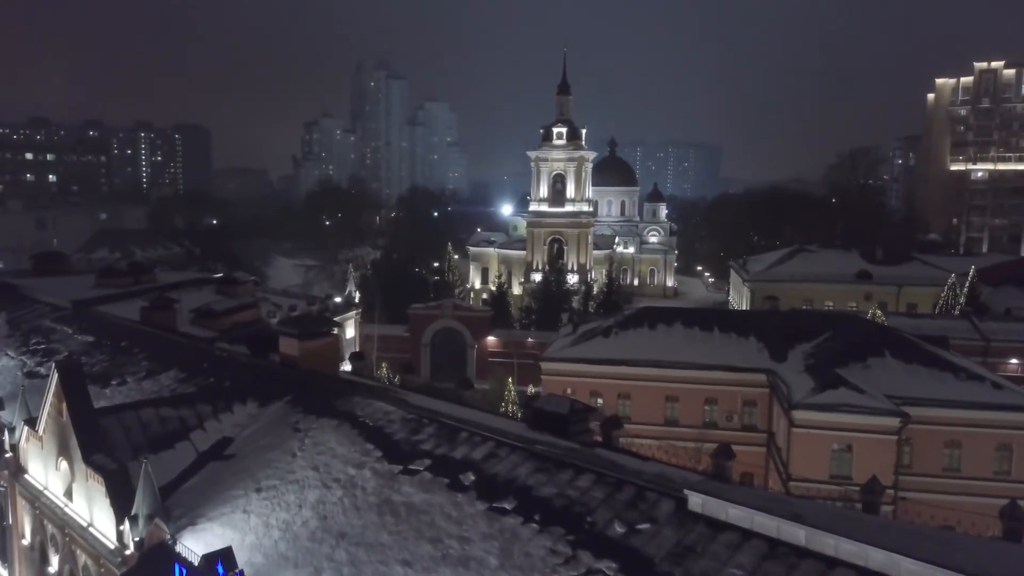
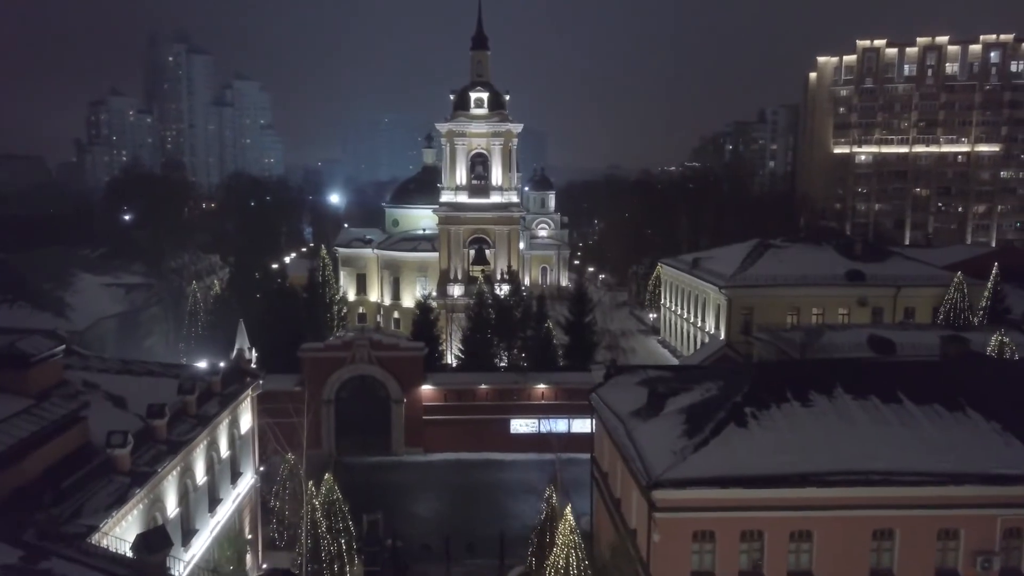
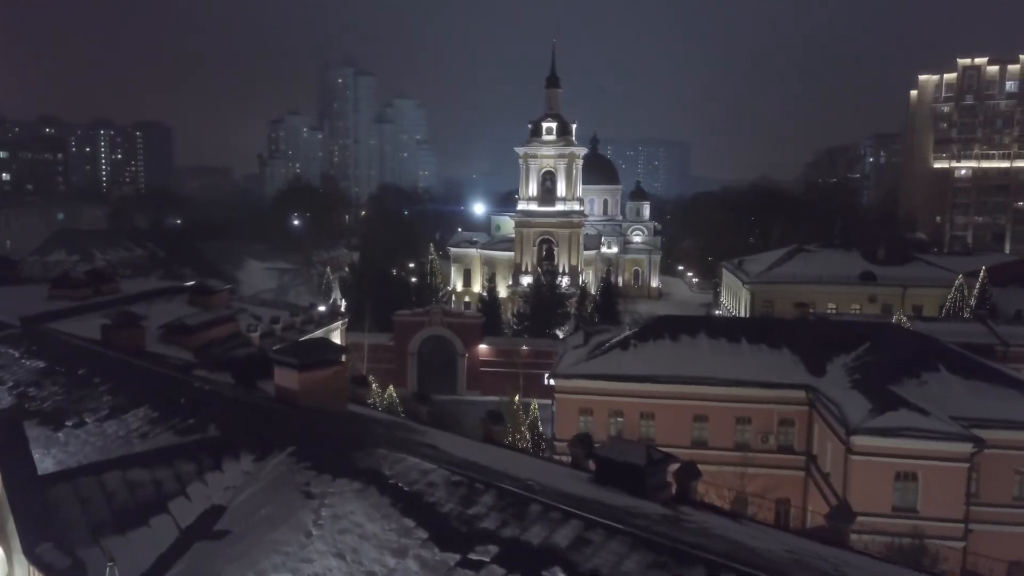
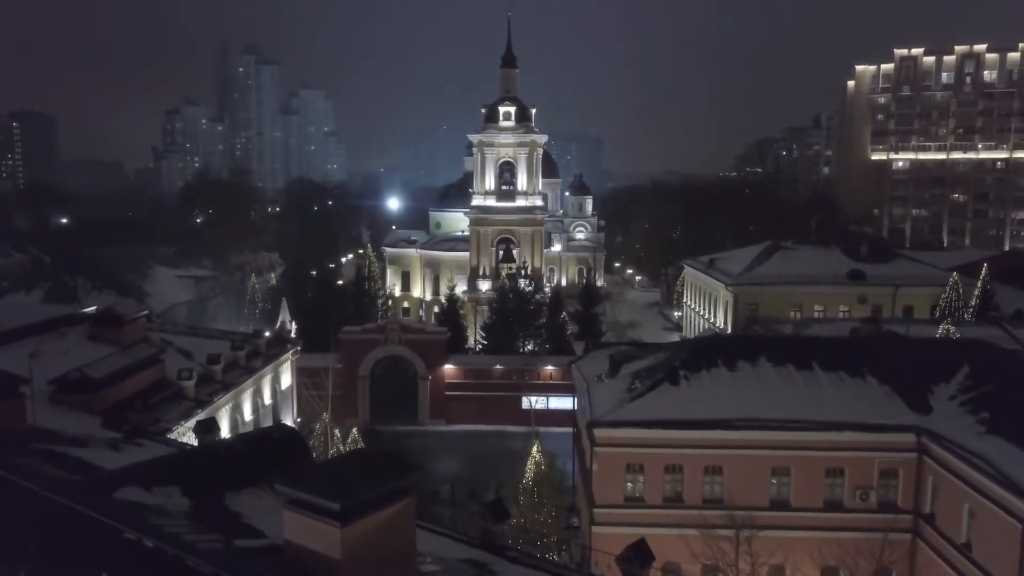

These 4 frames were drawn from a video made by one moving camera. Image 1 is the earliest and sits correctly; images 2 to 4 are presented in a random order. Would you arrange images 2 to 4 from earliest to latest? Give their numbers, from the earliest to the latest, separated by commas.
3, 4, 2
